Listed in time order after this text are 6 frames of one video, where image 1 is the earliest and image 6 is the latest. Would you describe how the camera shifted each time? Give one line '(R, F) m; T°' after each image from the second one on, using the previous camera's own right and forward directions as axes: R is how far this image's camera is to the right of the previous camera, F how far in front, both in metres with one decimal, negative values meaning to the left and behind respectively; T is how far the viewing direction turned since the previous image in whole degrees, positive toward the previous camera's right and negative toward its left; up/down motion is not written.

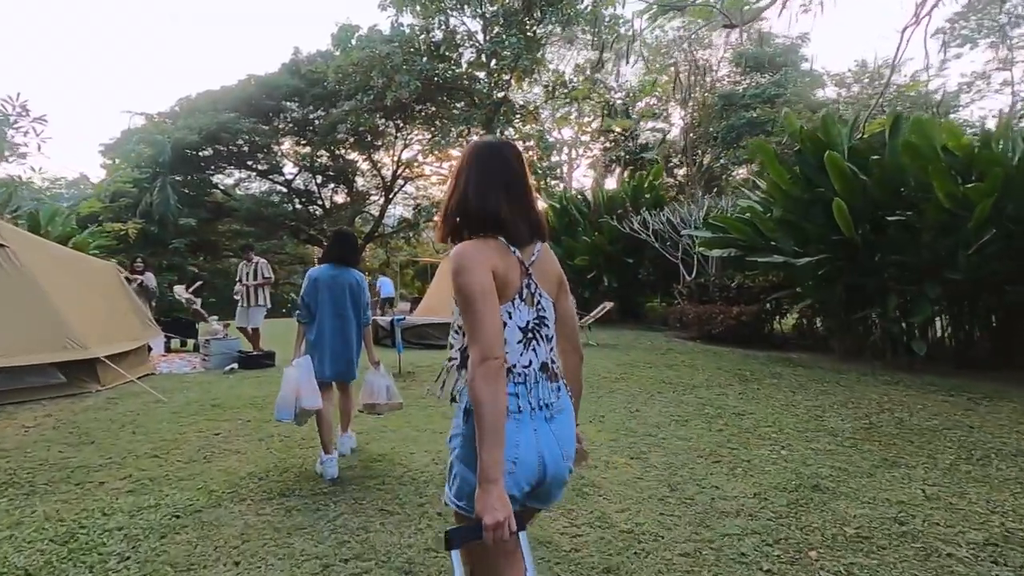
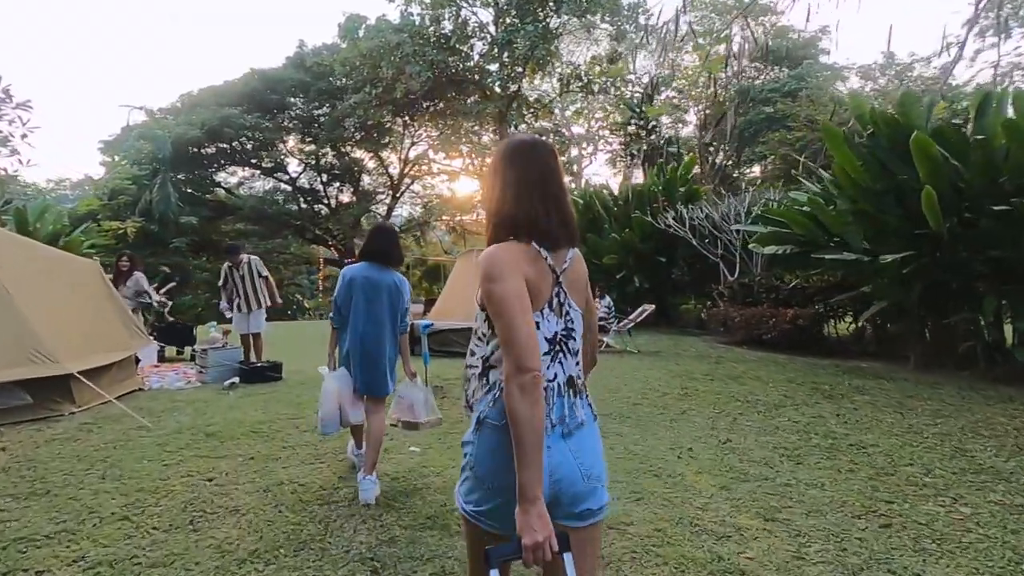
(-0.4, +0.9) m; 0°
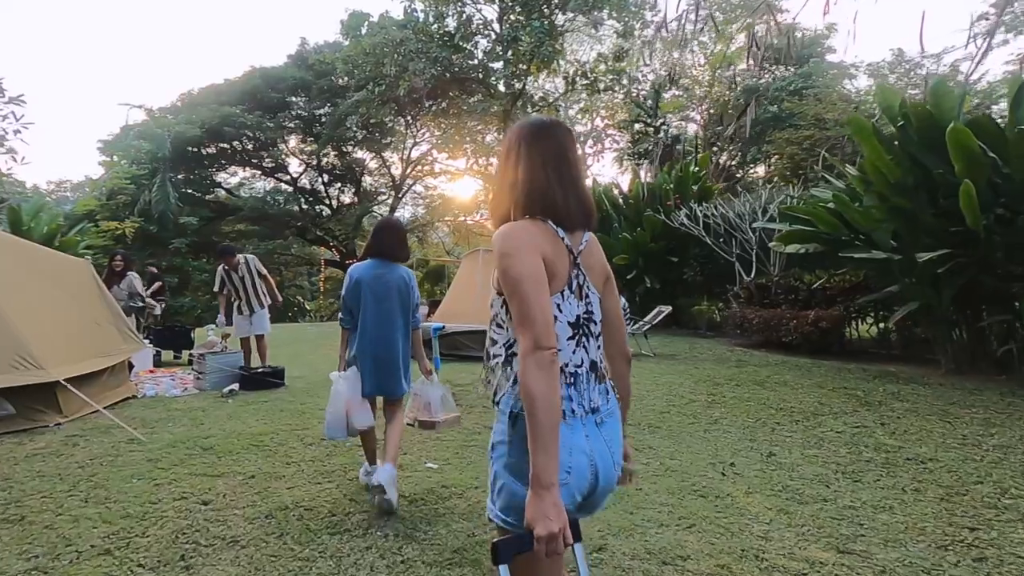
(-0.2, +0.3) m; 0°
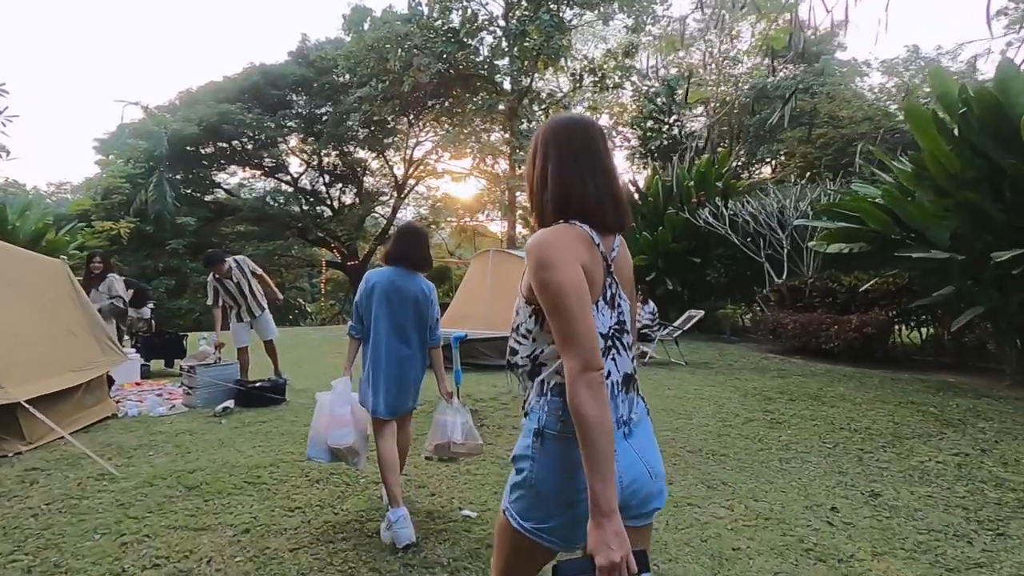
(-0.3, +0.6) m; 0°
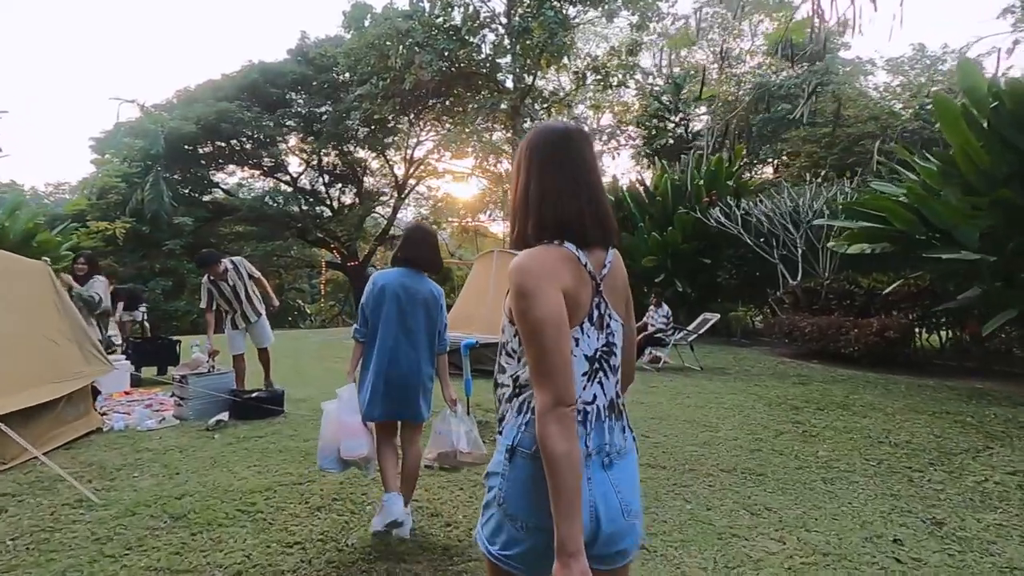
(-0.1, +0.3) m; 0°
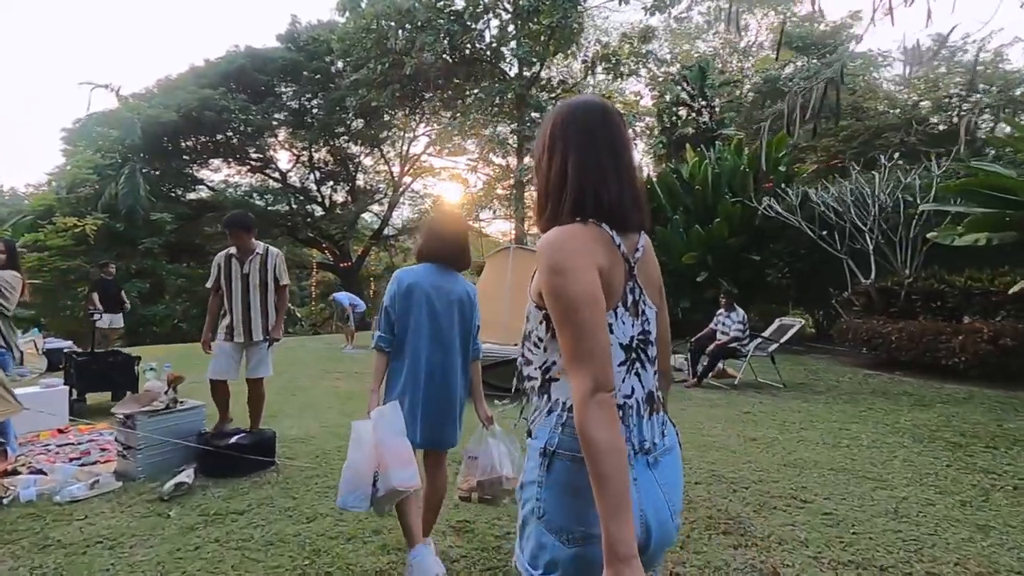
(-0.6, +1.3) m; +1°
